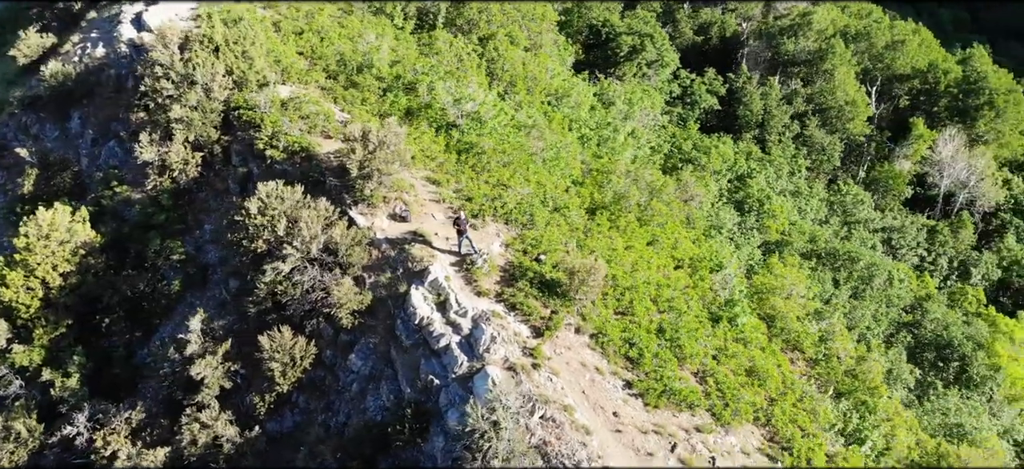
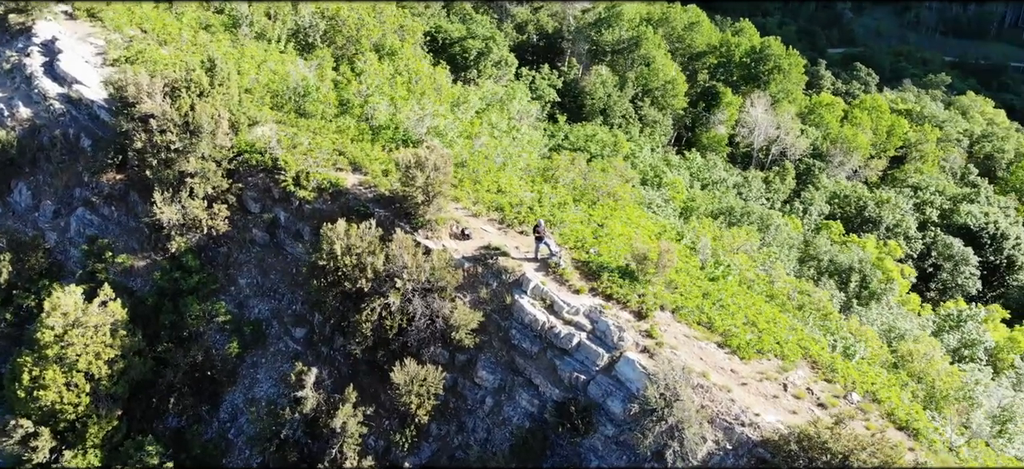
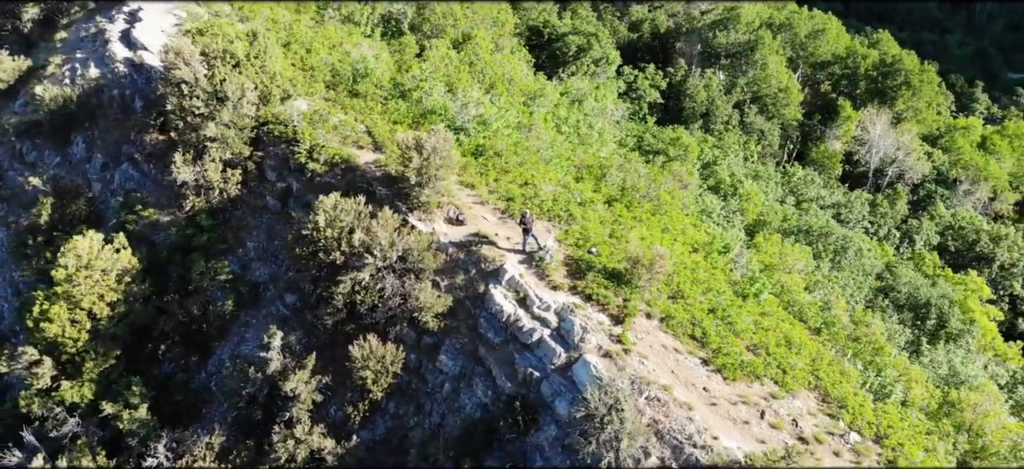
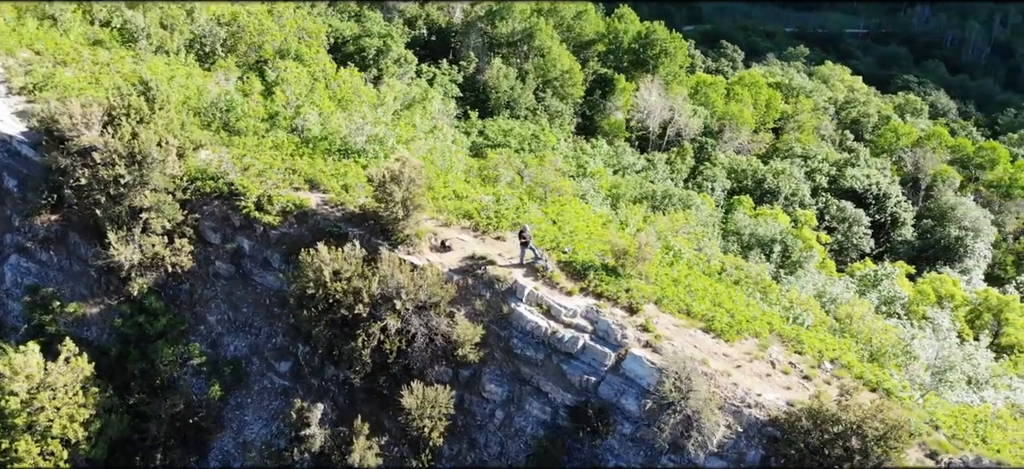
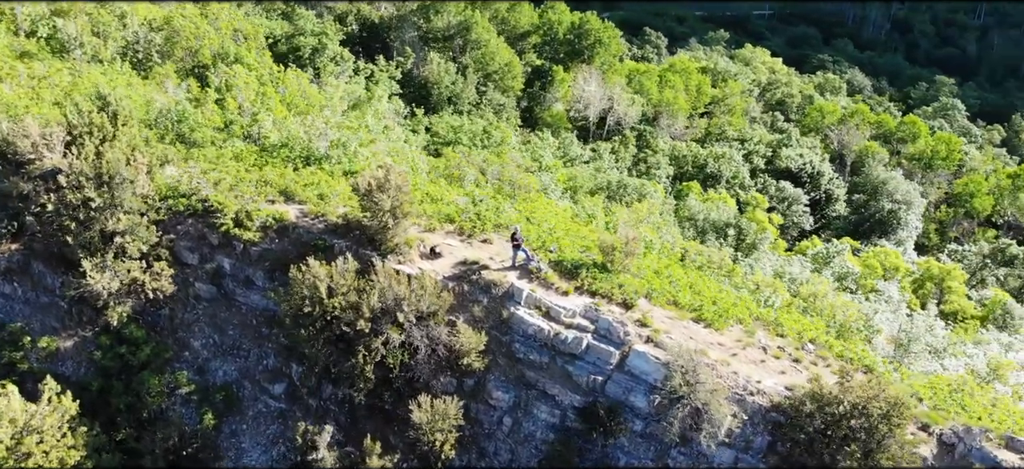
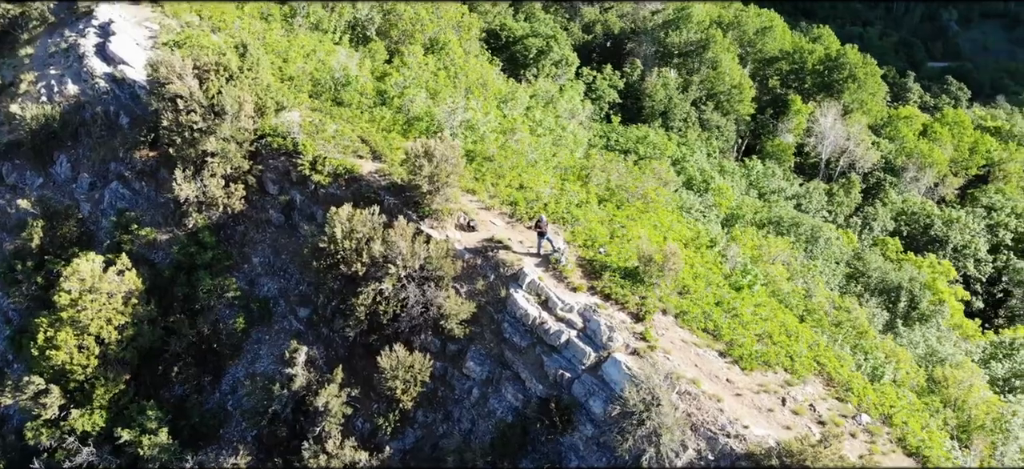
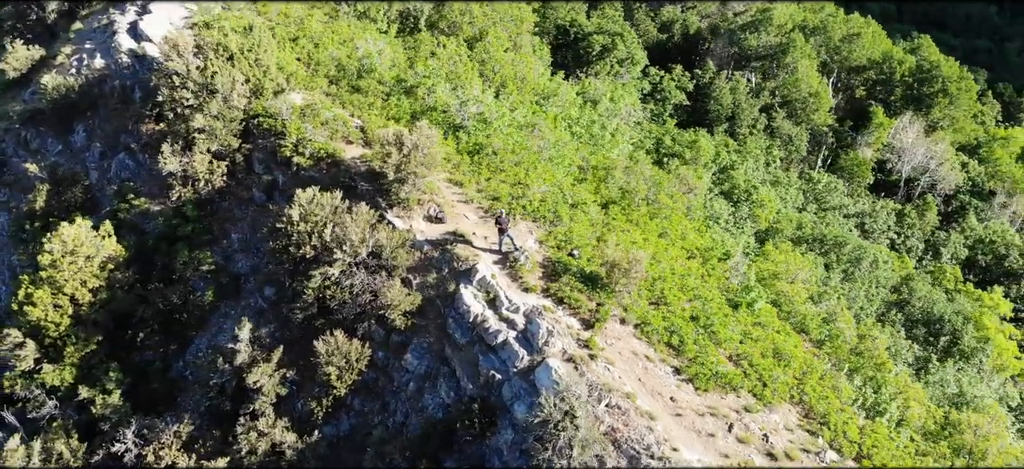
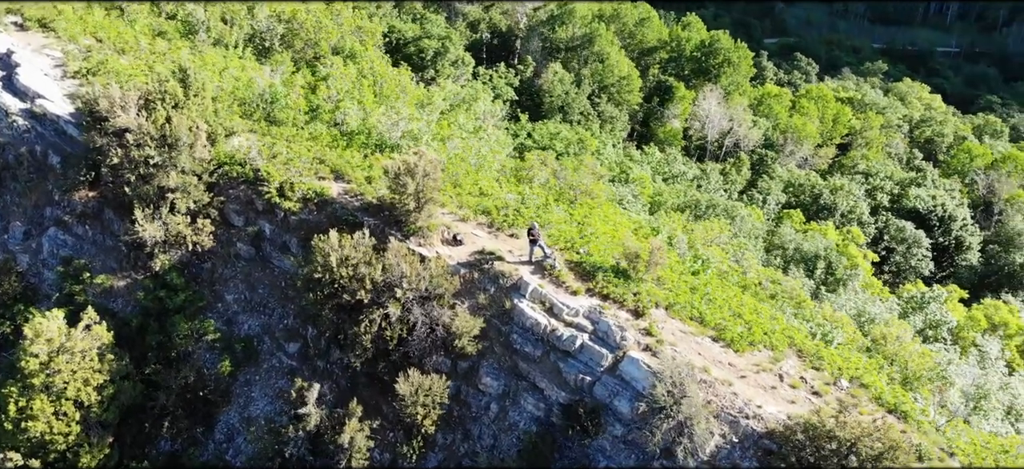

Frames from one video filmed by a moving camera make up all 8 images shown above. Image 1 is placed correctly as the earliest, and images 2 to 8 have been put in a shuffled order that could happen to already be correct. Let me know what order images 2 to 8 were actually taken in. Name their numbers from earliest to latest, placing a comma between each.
7, 3, 6, 2, 8, 4, 5
